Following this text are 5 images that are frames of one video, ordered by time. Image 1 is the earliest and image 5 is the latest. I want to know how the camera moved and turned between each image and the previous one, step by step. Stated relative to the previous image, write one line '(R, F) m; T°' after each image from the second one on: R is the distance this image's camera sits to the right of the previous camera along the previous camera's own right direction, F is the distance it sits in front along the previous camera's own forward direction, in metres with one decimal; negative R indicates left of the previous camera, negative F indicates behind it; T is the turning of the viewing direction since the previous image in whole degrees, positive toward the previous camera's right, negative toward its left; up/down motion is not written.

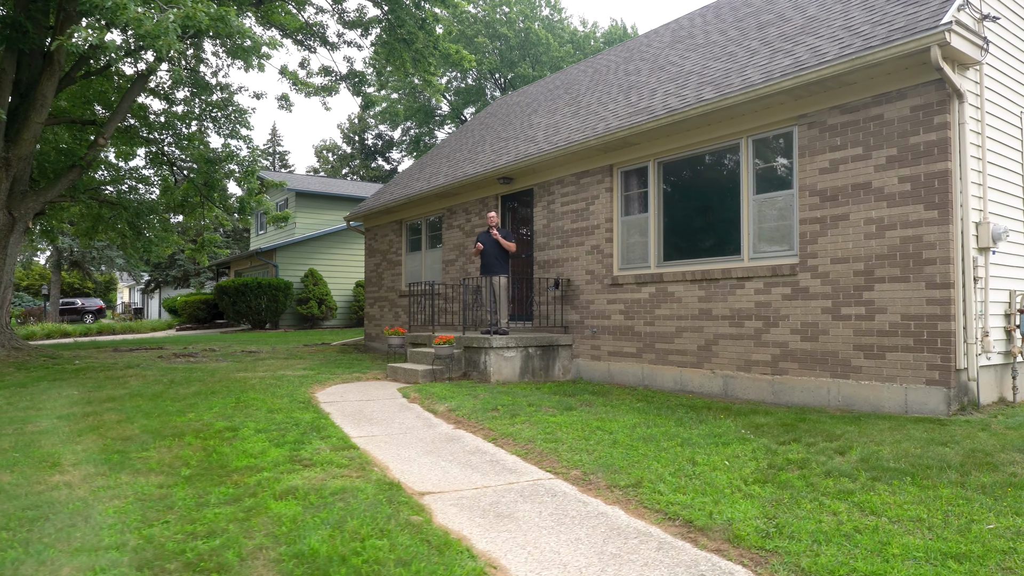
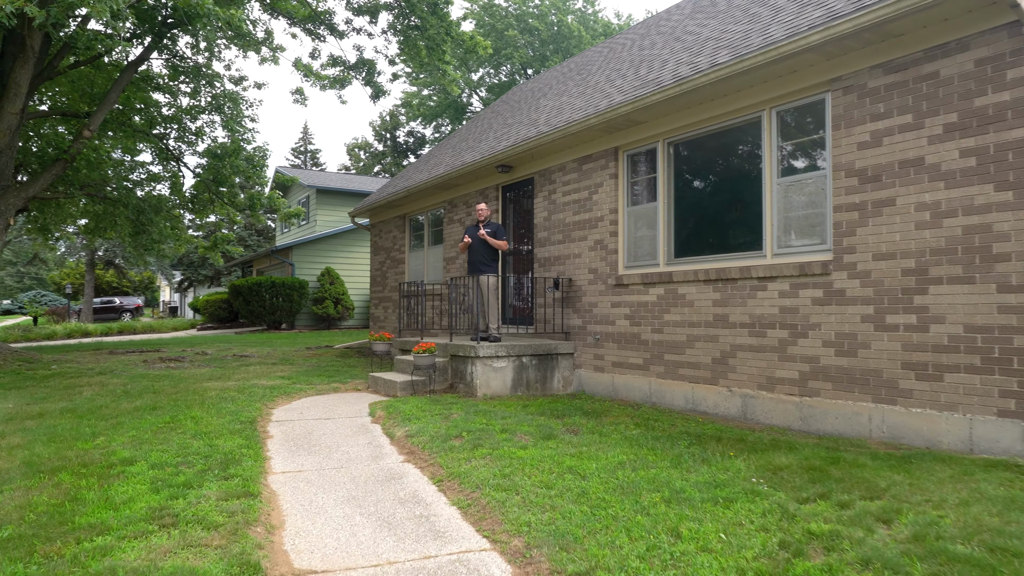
(+0.5, +1.0) m; -3°
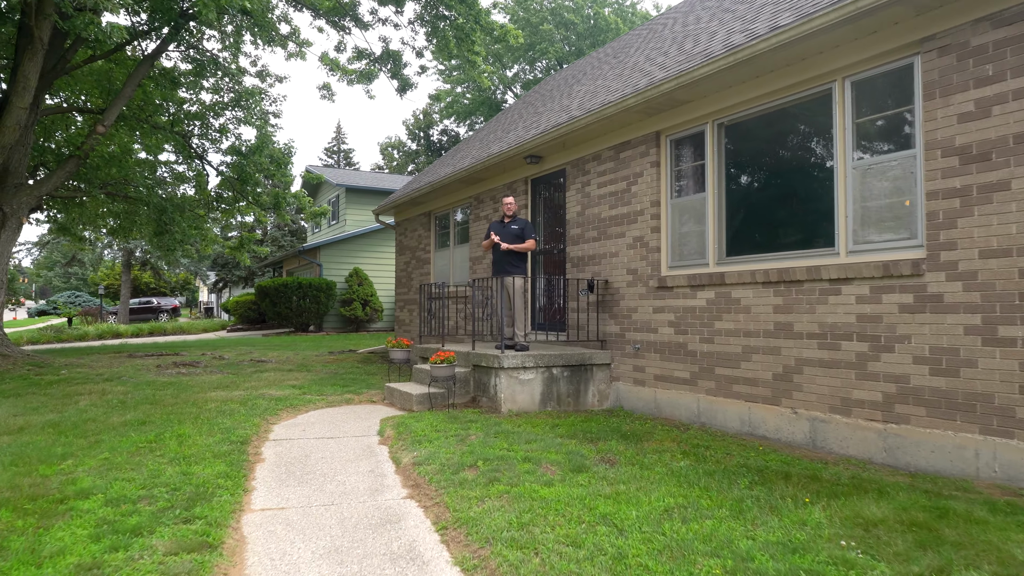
(+0.1, +0.8) m; -3°
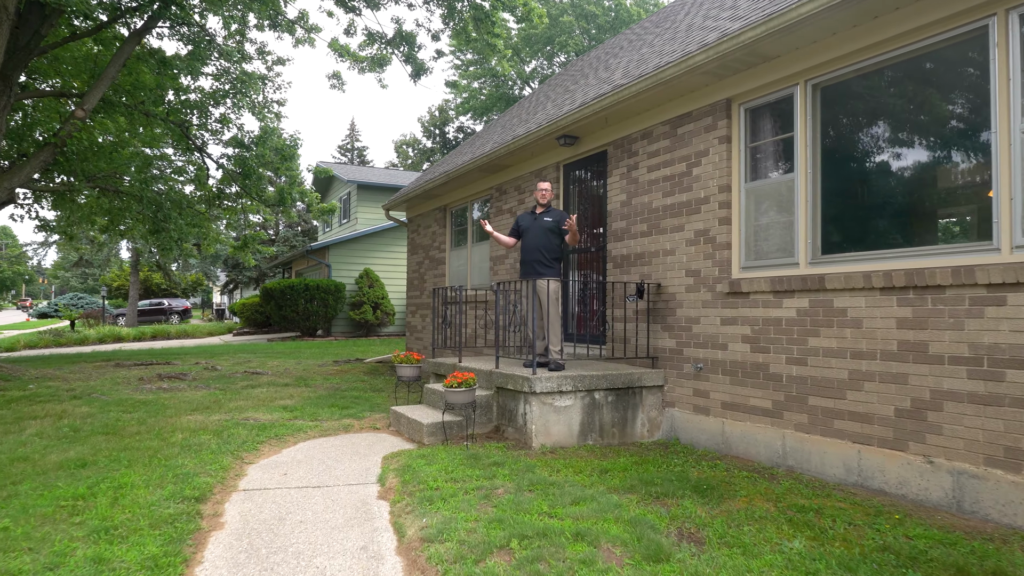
(-0.1, +1.2) m; -1°
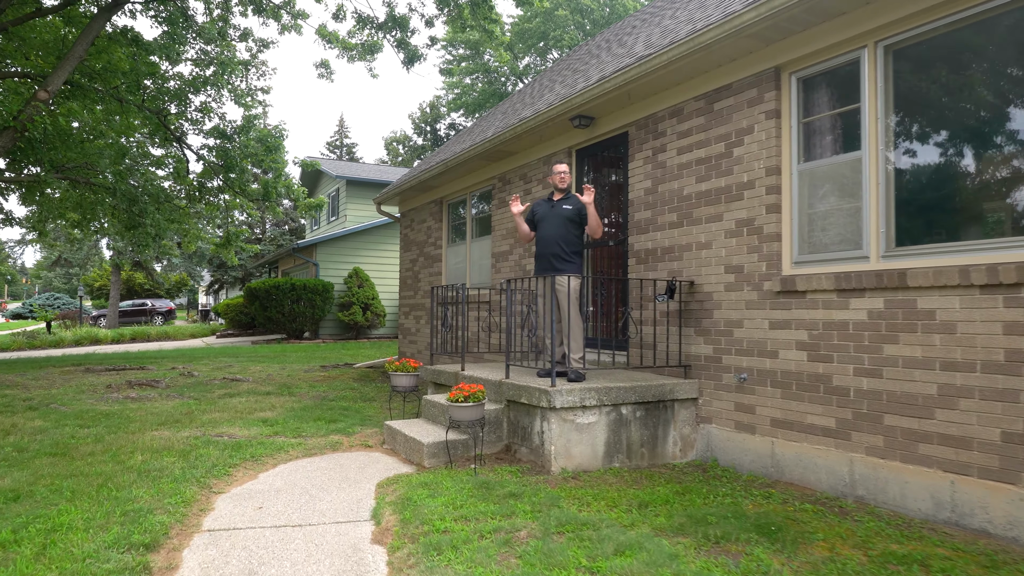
(-0.2, +0.7) m; +1°
